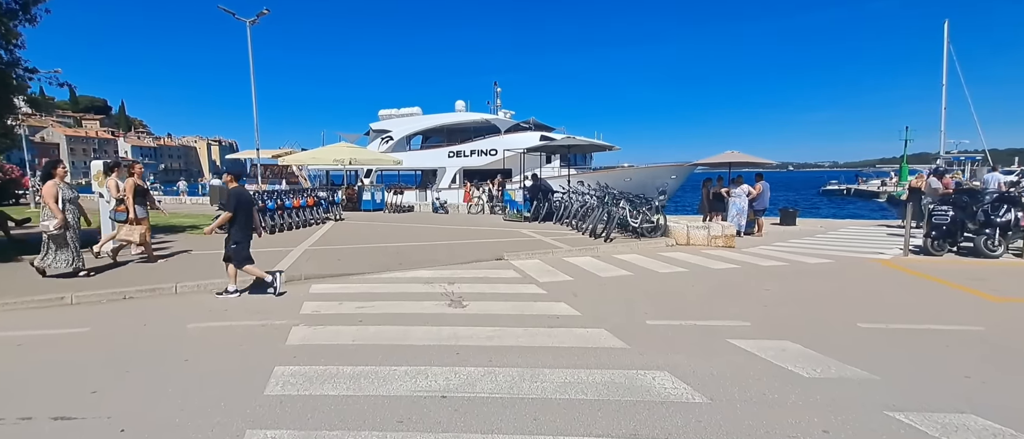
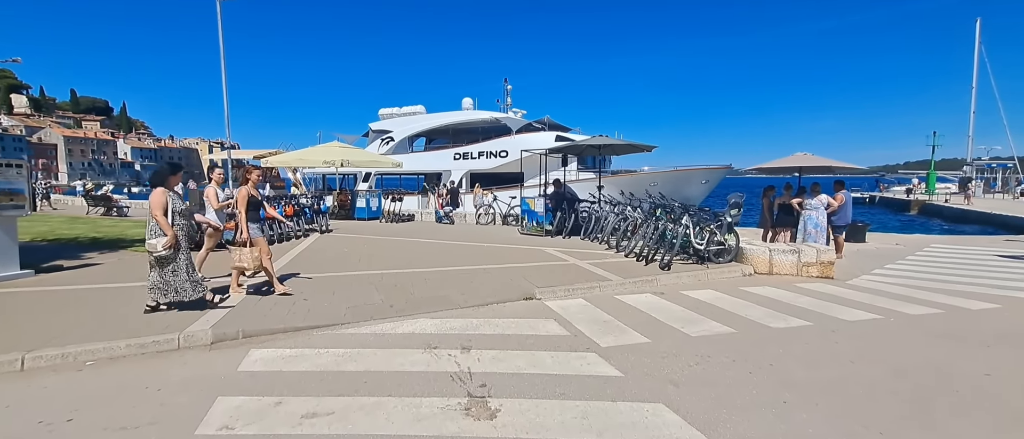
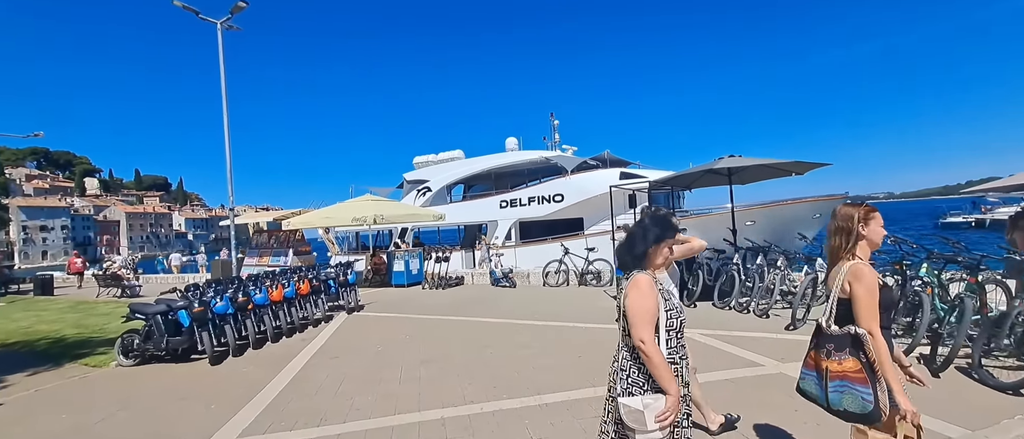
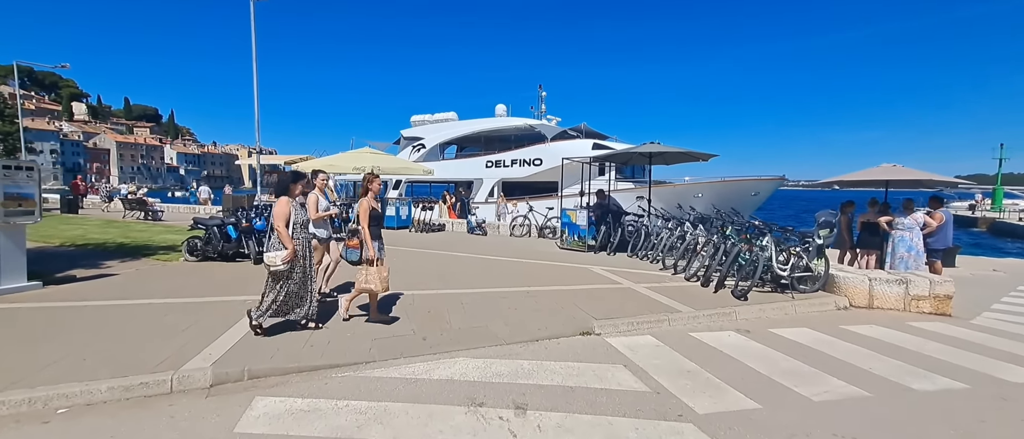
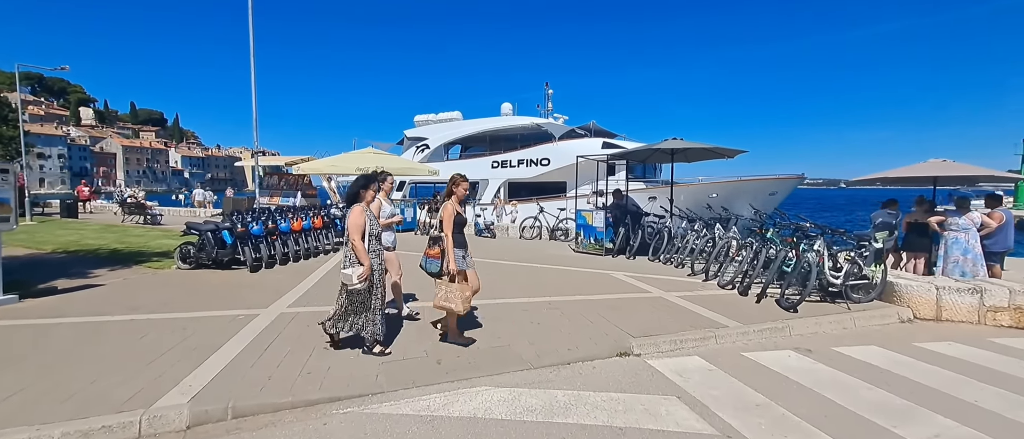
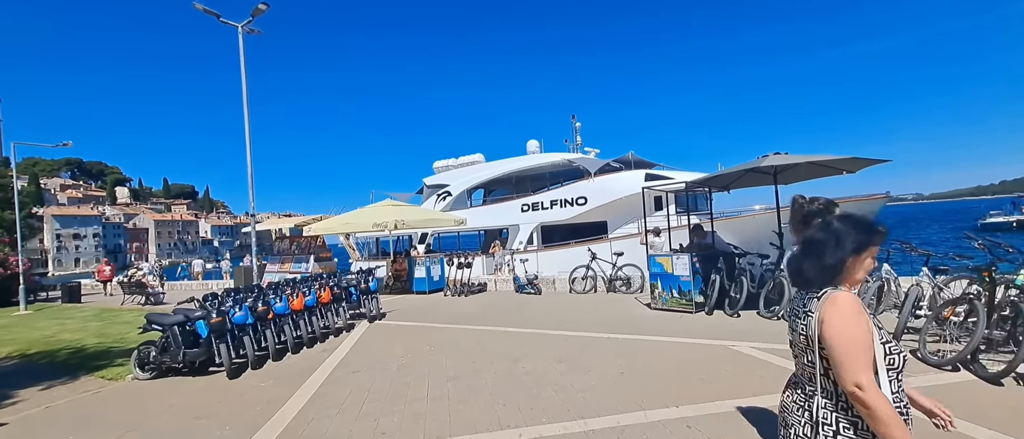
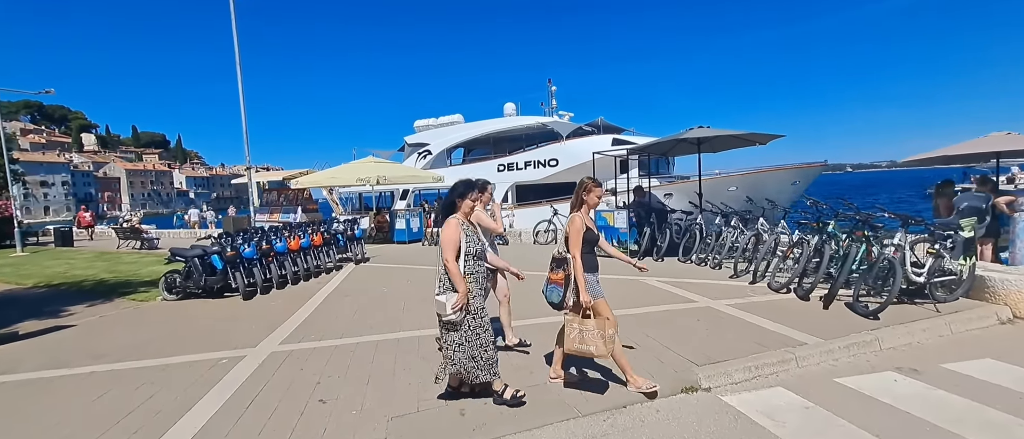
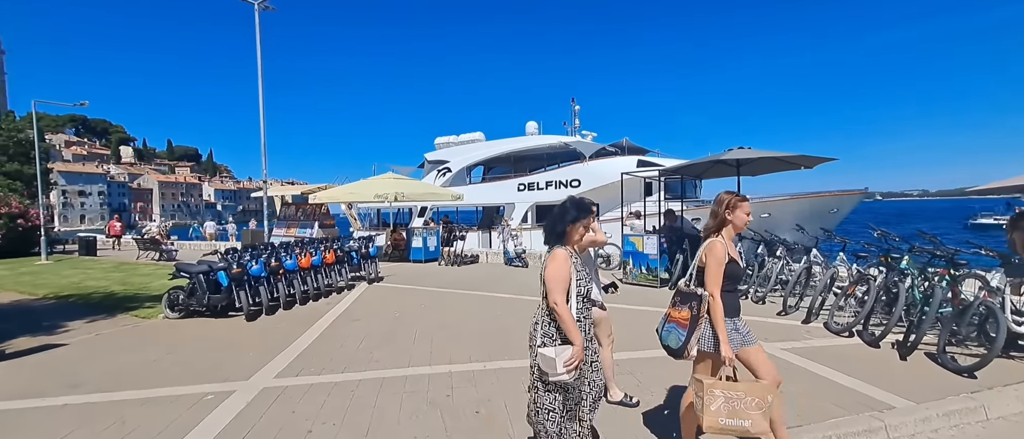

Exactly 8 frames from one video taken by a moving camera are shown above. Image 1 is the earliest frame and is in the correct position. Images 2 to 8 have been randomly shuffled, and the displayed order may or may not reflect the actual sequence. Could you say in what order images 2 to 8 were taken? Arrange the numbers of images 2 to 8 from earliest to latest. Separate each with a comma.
2, 4, 5, 7, 8, 3, 6
